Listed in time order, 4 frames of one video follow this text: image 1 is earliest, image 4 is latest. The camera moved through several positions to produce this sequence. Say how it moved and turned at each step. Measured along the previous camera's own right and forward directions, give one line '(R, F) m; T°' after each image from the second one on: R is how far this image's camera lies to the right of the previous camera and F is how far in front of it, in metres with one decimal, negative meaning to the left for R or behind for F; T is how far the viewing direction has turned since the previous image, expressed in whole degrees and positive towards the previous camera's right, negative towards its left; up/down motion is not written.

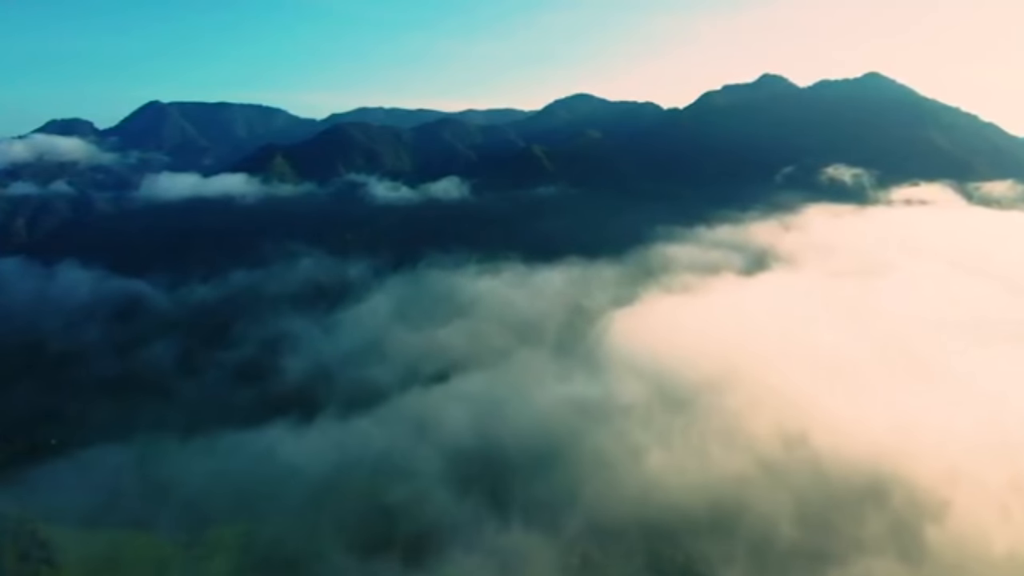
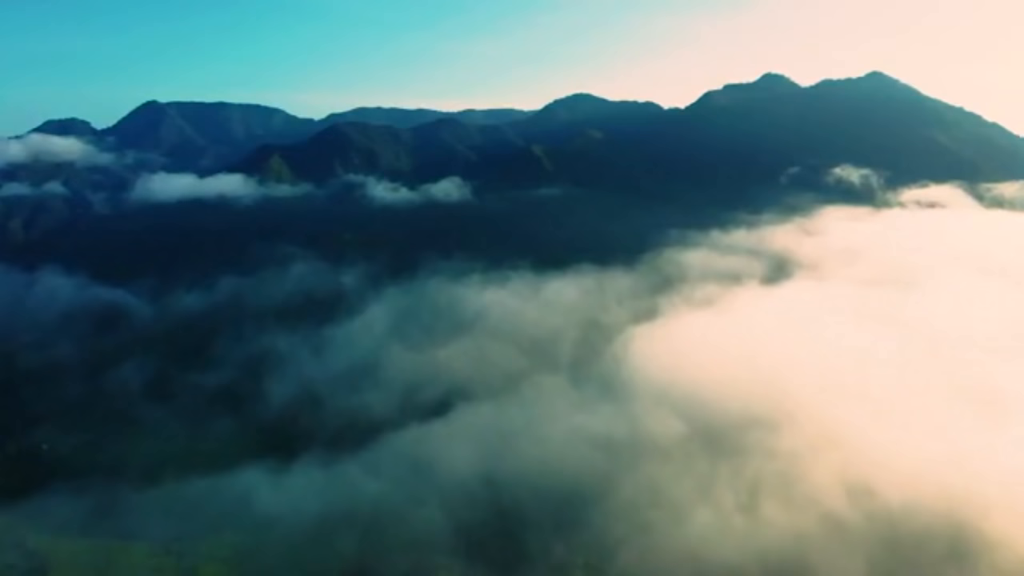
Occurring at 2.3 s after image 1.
(-1.0, +7.6) m; 0°
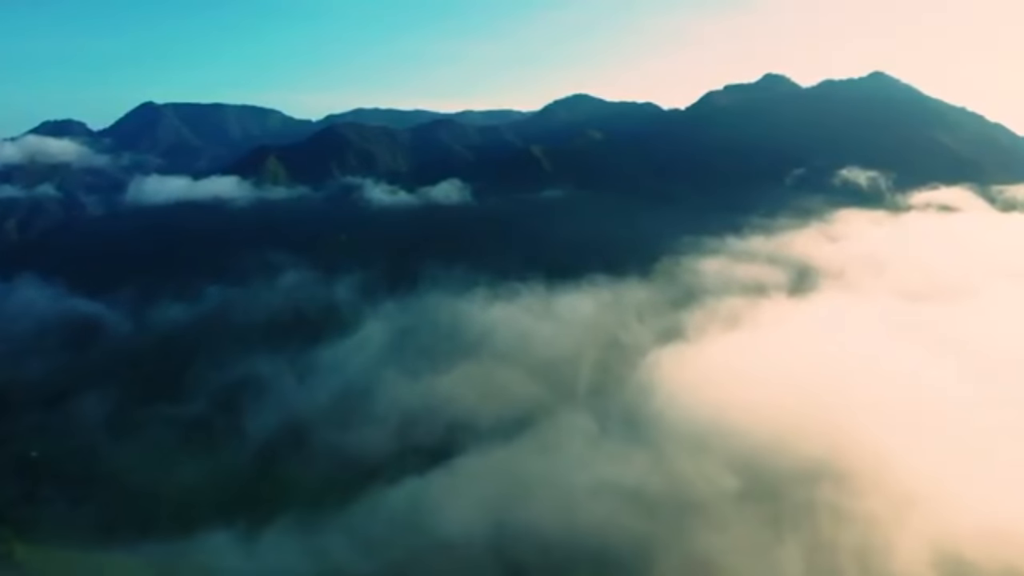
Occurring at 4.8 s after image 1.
(-1.1, +7.8) m; 0°
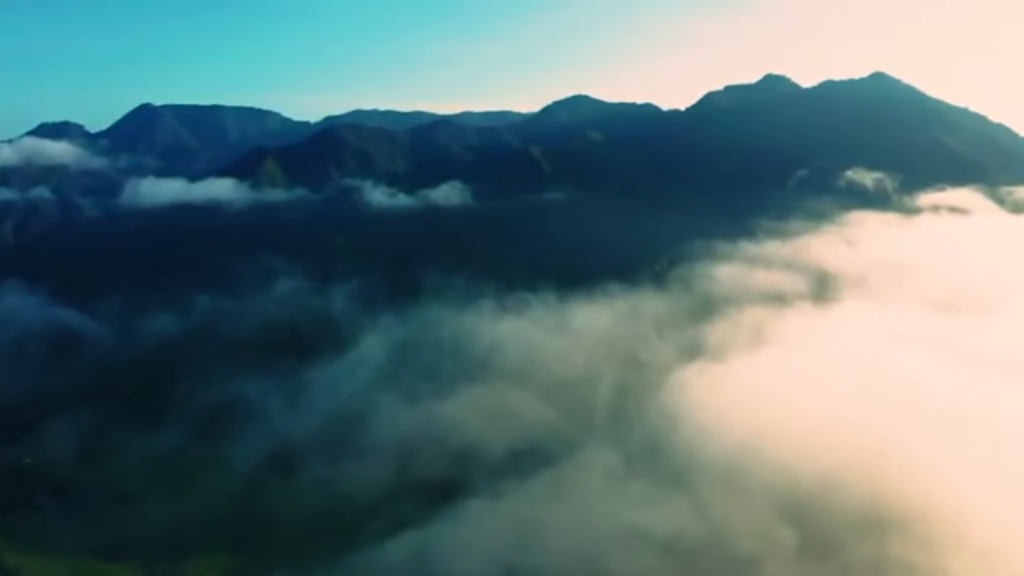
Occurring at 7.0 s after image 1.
(-1.0, +5.2) m; 0°
